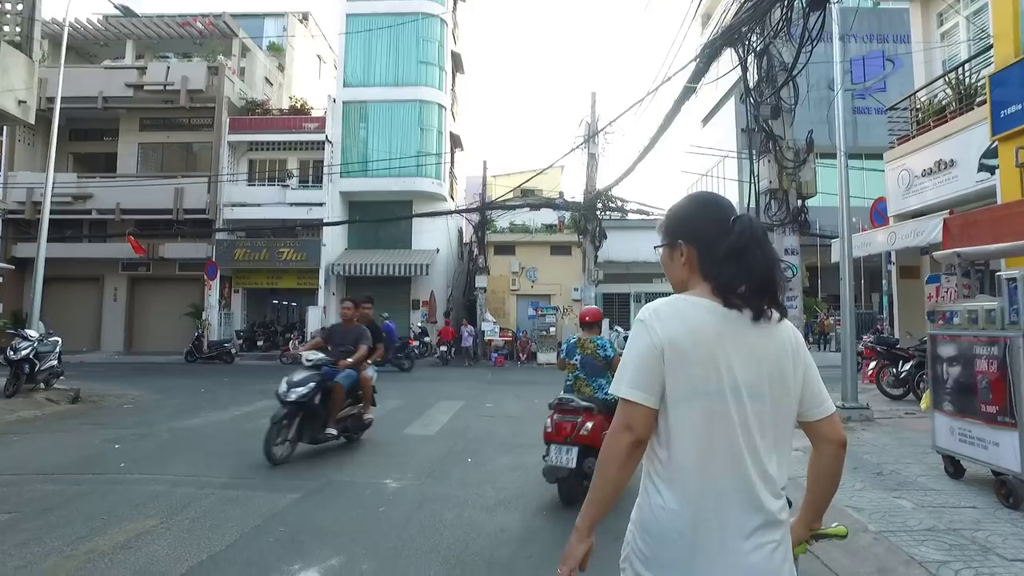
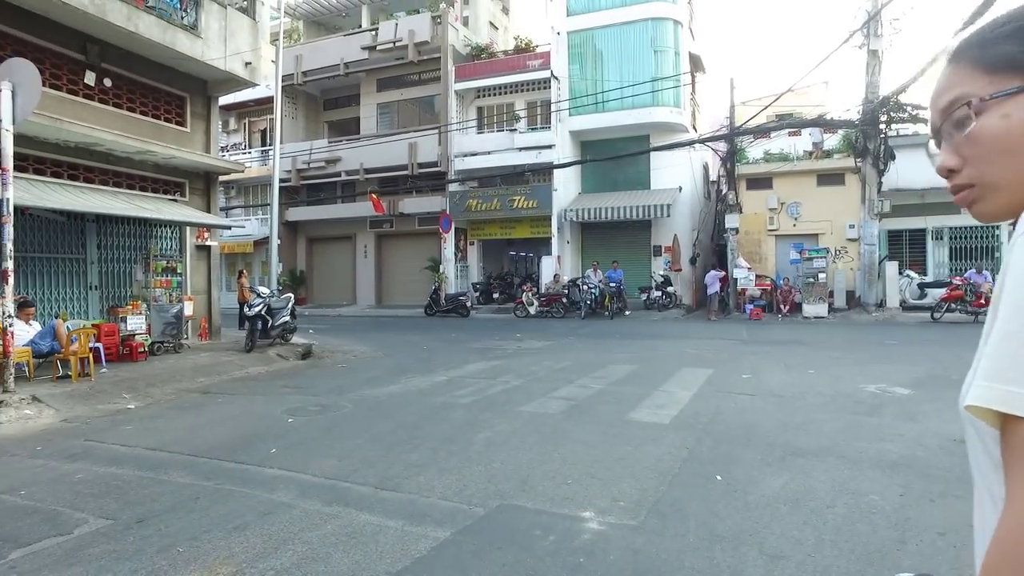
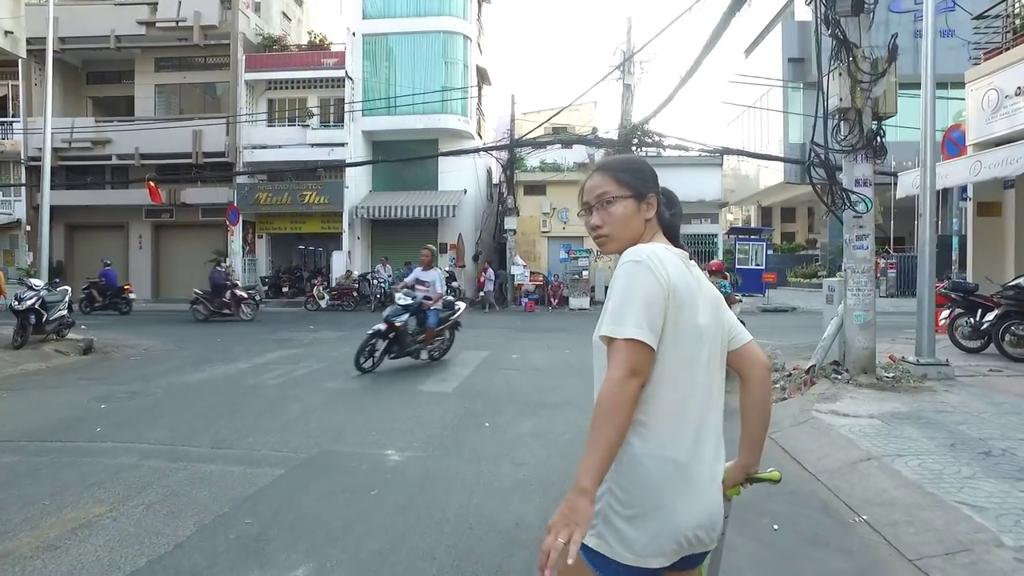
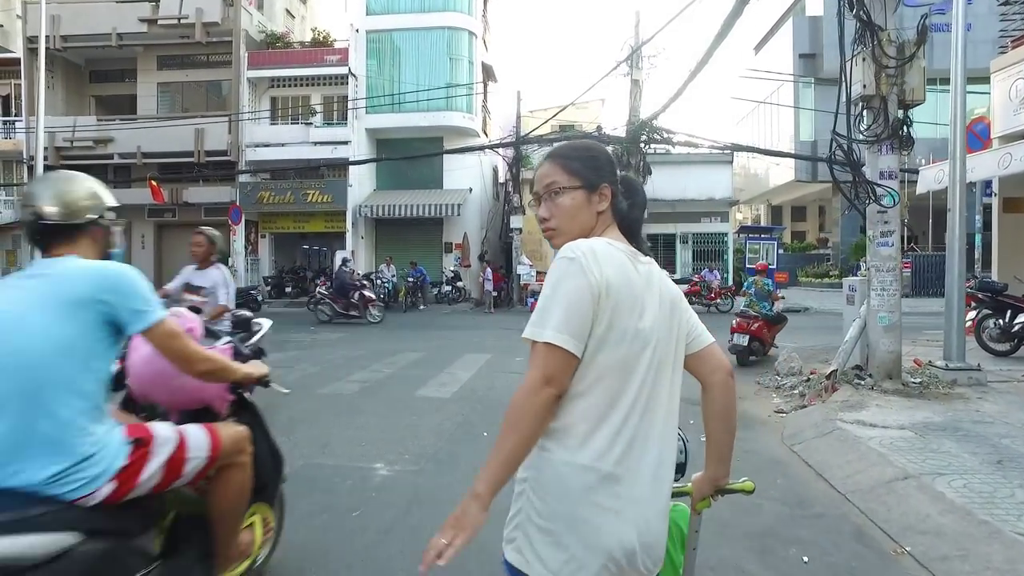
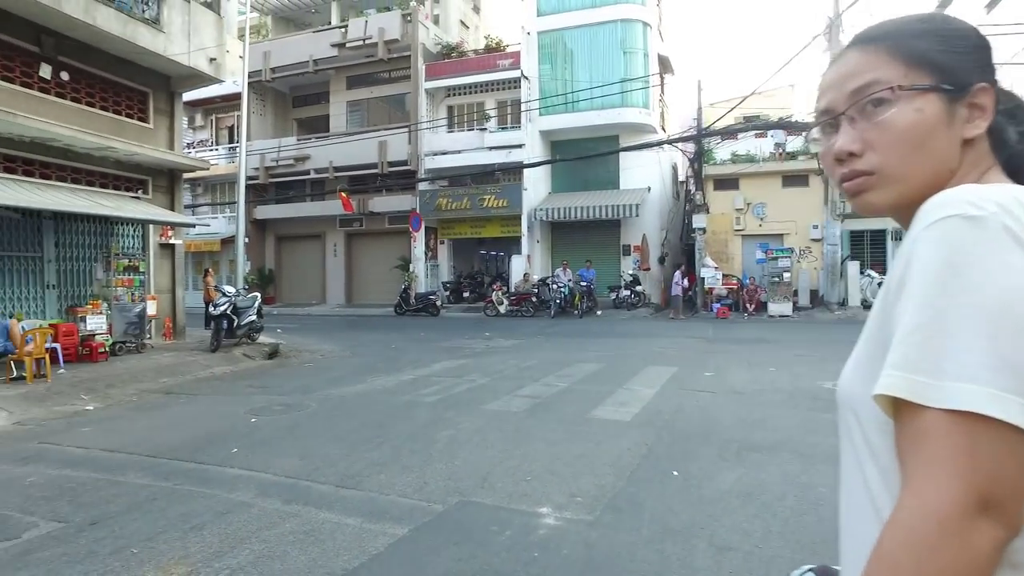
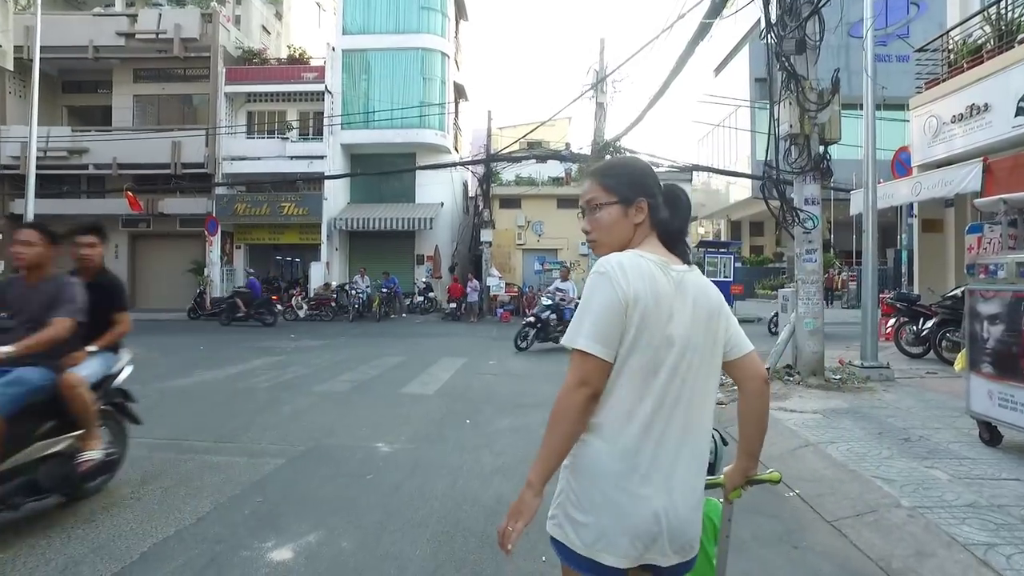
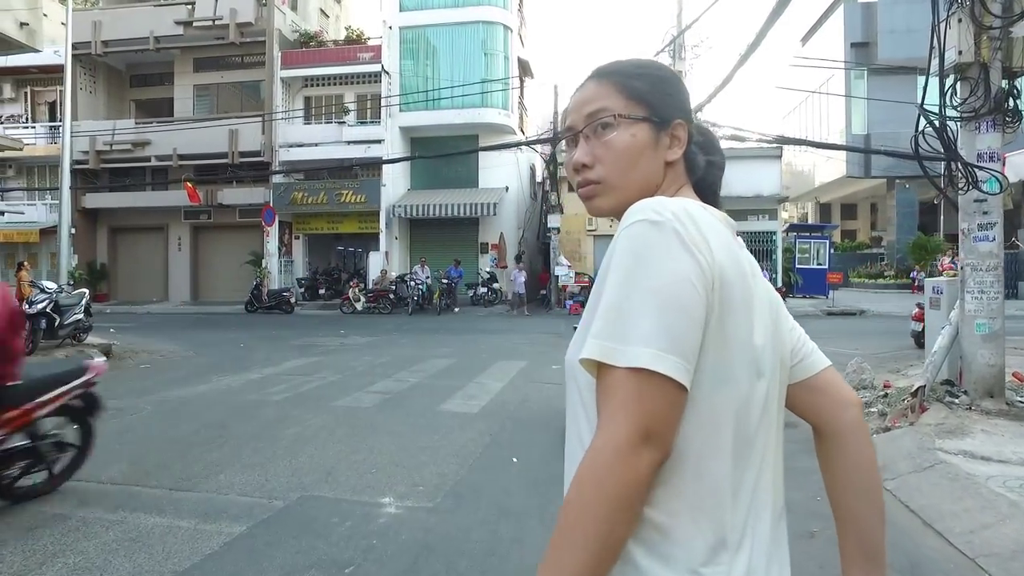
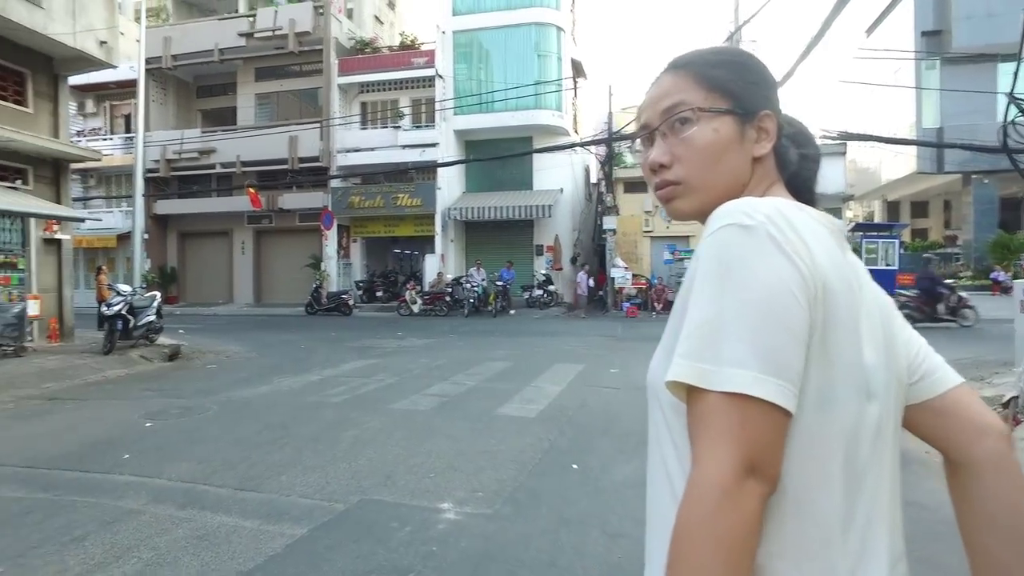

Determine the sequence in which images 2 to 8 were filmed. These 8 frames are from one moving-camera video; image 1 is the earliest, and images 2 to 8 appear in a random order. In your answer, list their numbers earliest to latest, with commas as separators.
6, 3, 4, 7, 8, 5, 2
